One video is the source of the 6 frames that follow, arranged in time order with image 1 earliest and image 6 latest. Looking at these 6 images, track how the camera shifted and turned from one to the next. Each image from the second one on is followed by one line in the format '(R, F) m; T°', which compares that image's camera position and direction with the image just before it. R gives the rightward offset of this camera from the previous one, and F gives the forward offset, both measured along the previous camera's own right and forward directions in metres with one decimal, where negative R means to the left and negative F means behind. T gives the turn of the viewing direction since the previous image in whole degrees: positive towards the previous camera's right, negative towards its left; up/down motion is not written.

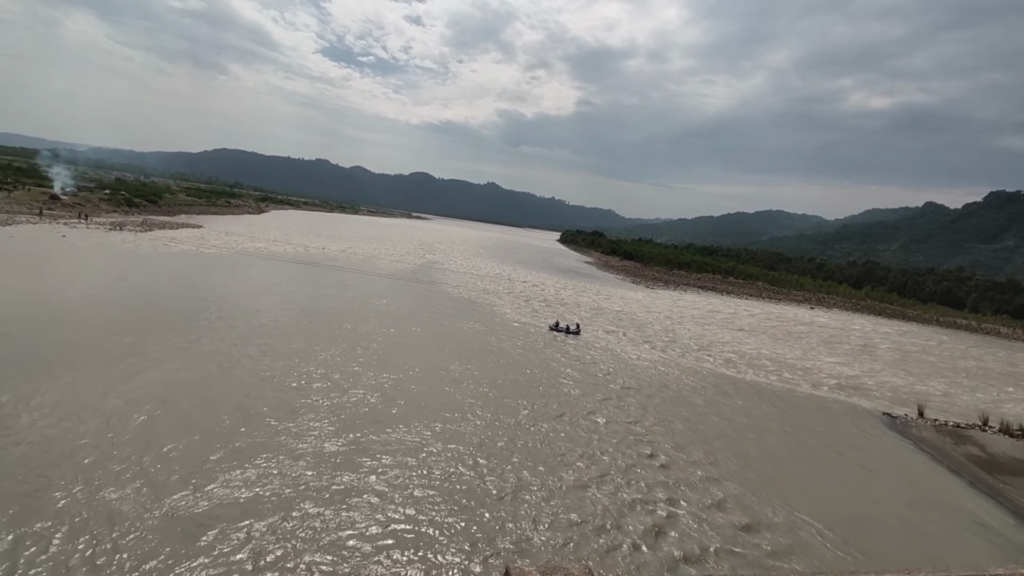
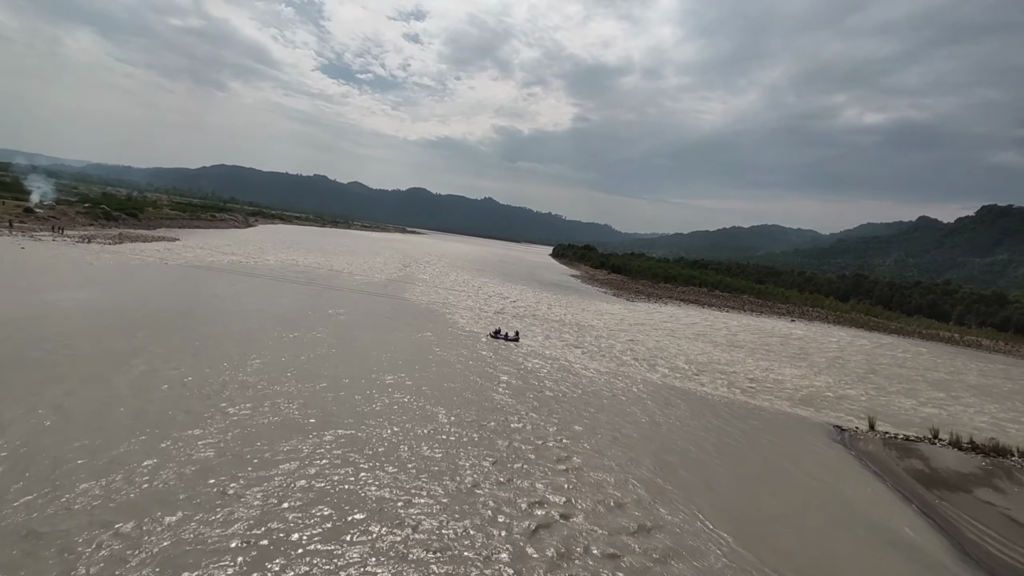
(+1.4, +0.4) m; 0°
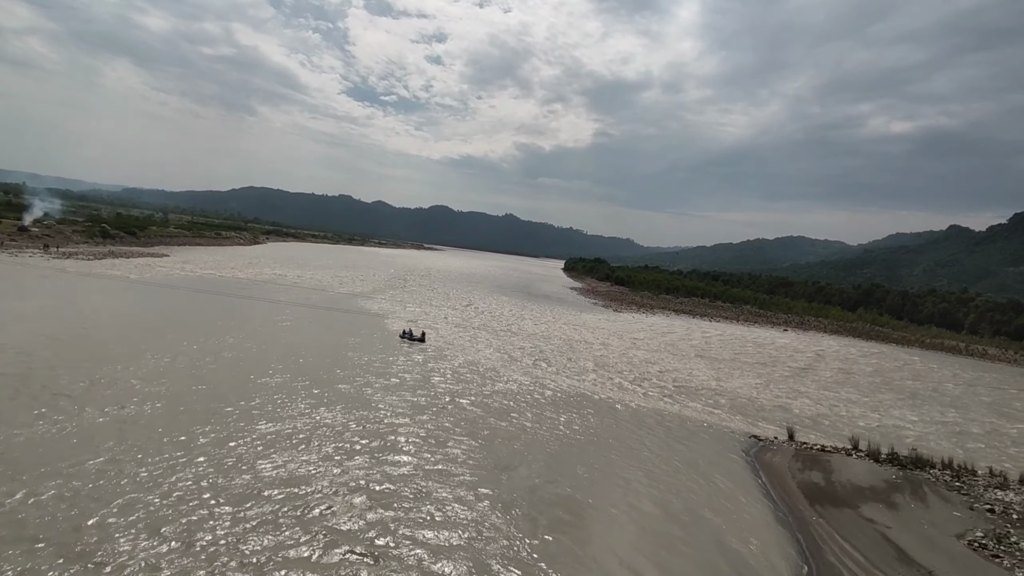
(+2.9, +0.8) m; -2°
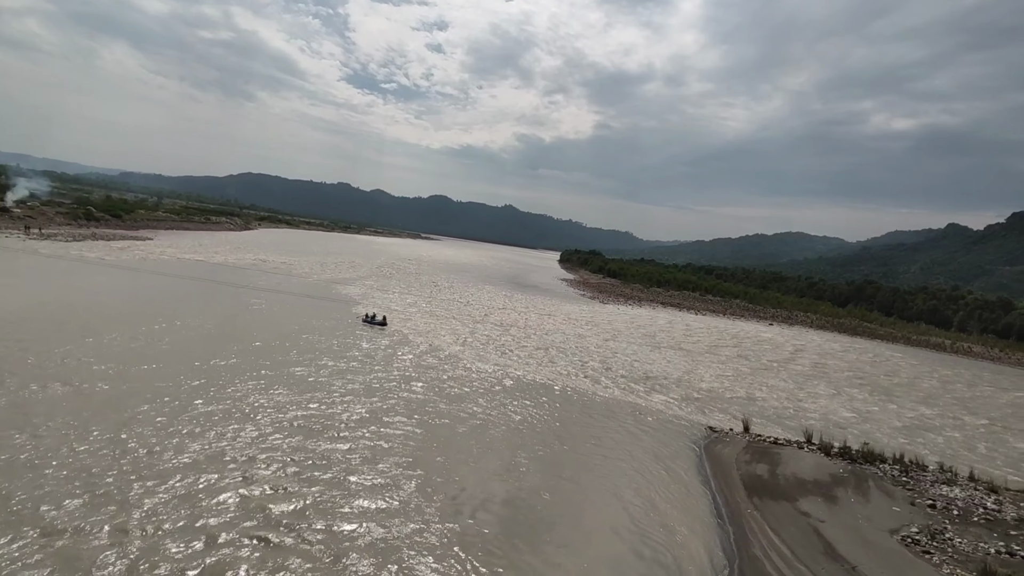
(+0.9, +0.2) m; 0°
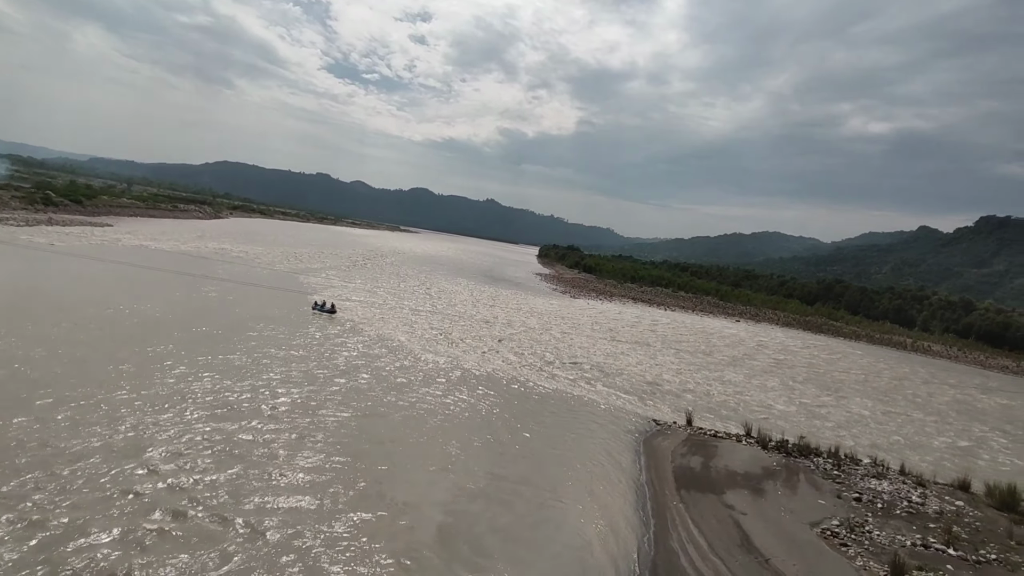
(+0.8, +0.2) m; +2°
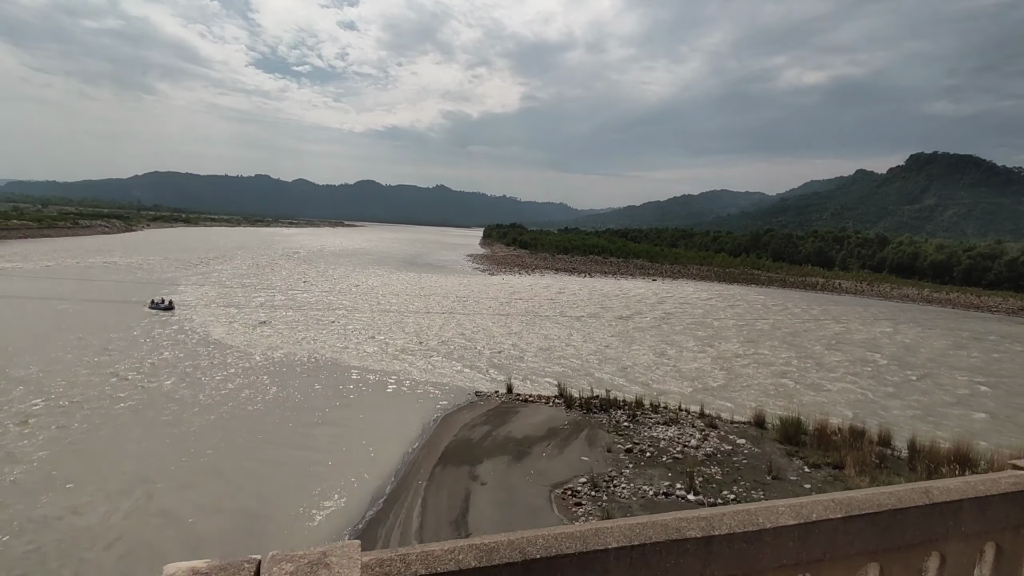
(+3.2, +0.7) m; +3°
